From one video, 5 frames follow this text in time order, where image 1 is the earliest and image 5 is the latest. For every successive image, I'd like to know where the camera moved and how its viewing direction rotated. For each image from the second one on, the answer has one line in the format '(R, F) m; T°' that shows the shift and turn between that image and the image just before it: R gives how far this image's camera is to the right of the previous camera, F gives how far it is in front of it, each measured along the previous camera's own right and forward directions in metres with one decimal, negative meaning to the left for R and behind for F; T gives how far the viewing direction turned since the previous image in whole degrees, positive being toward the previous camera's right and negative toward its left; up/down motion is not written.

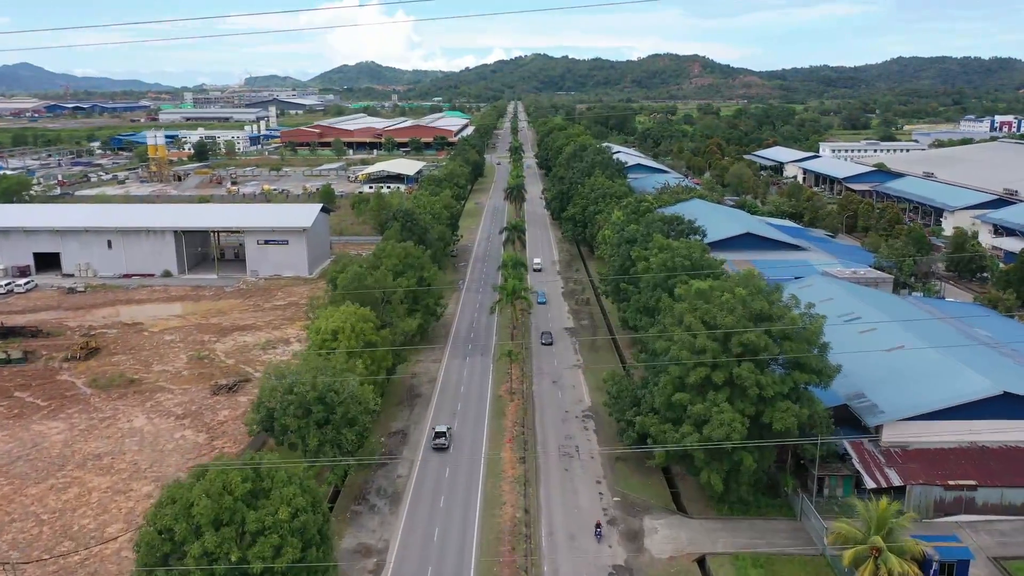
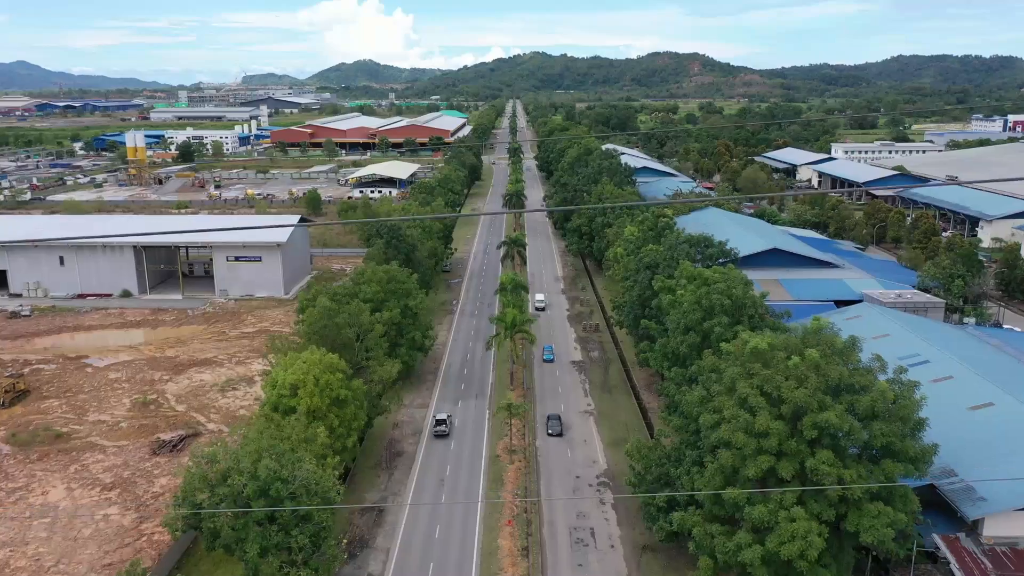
(0.0, +5.1) m; 0°
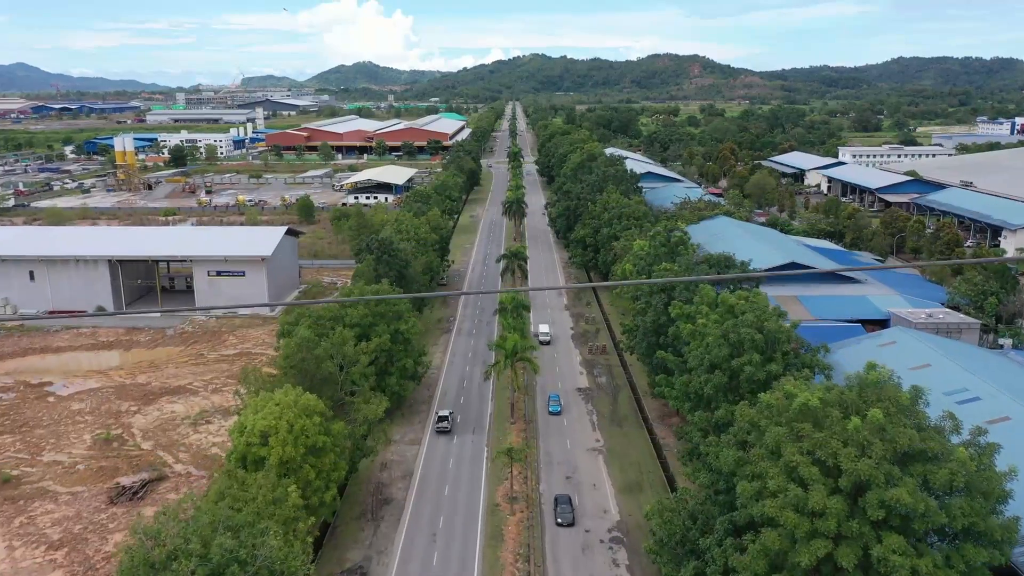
(0.0, +2.7) m; 0°
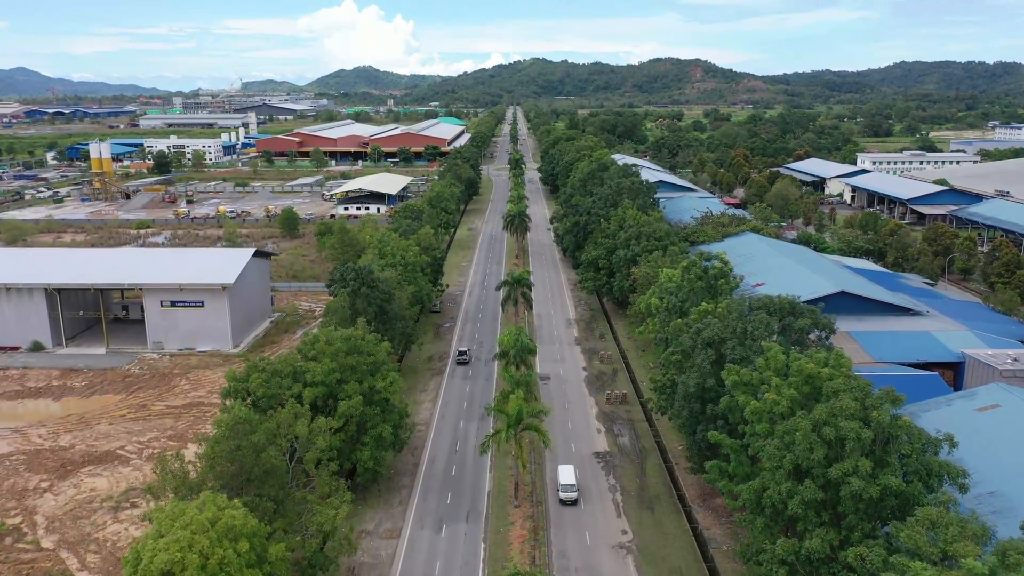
(-0.1, +5.7) m; 0°
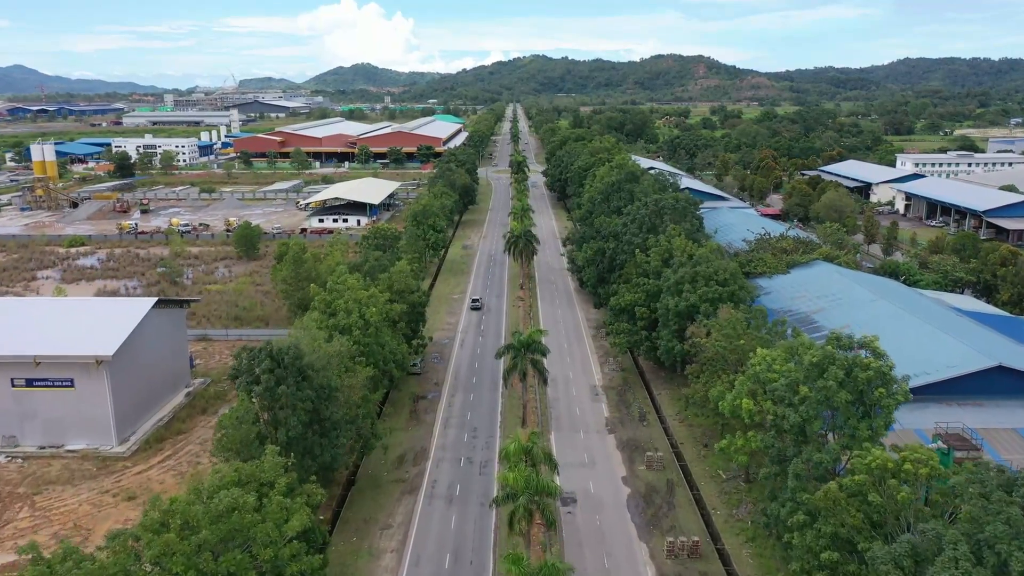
(-0.2, +10.8) m; 0°
